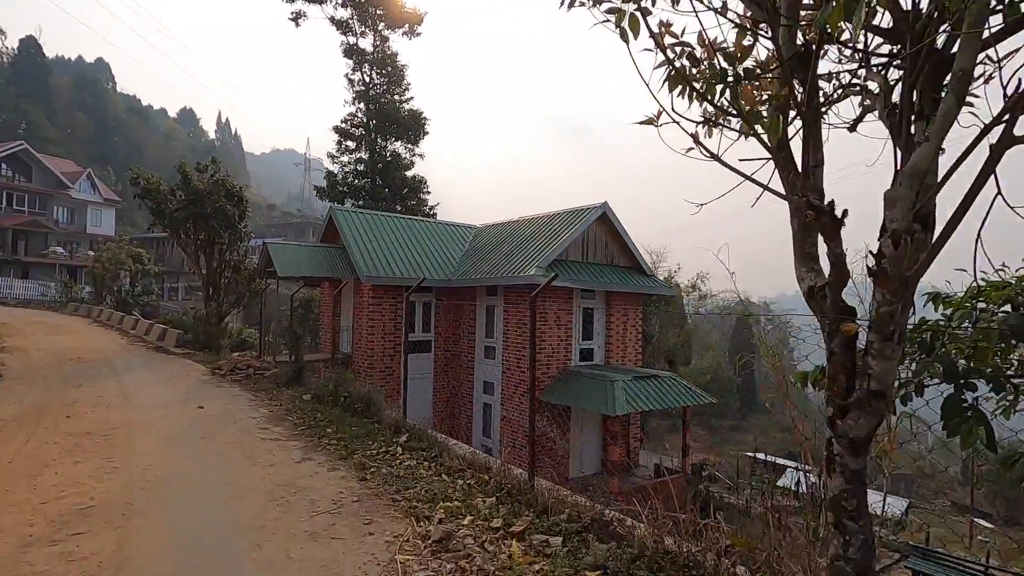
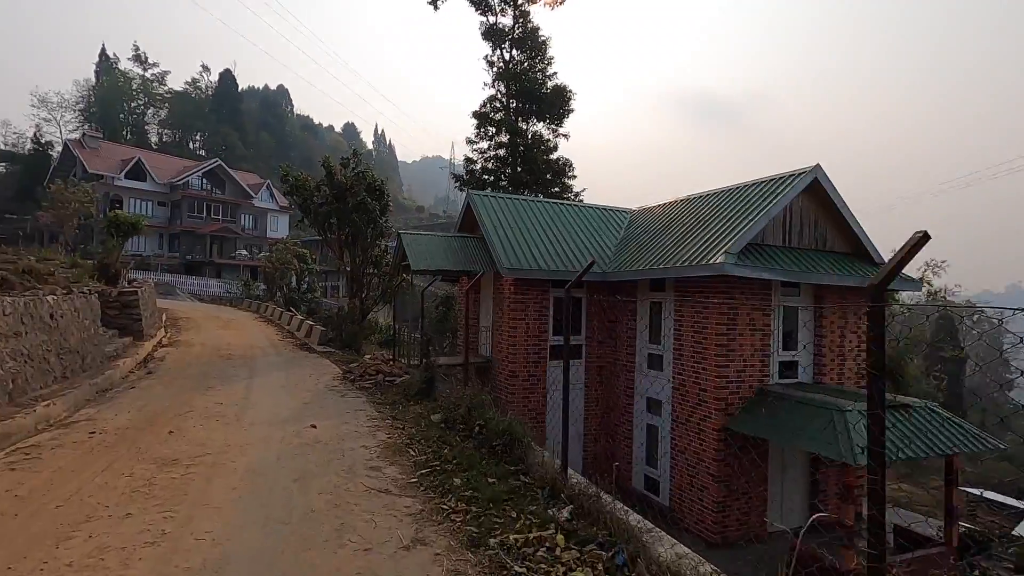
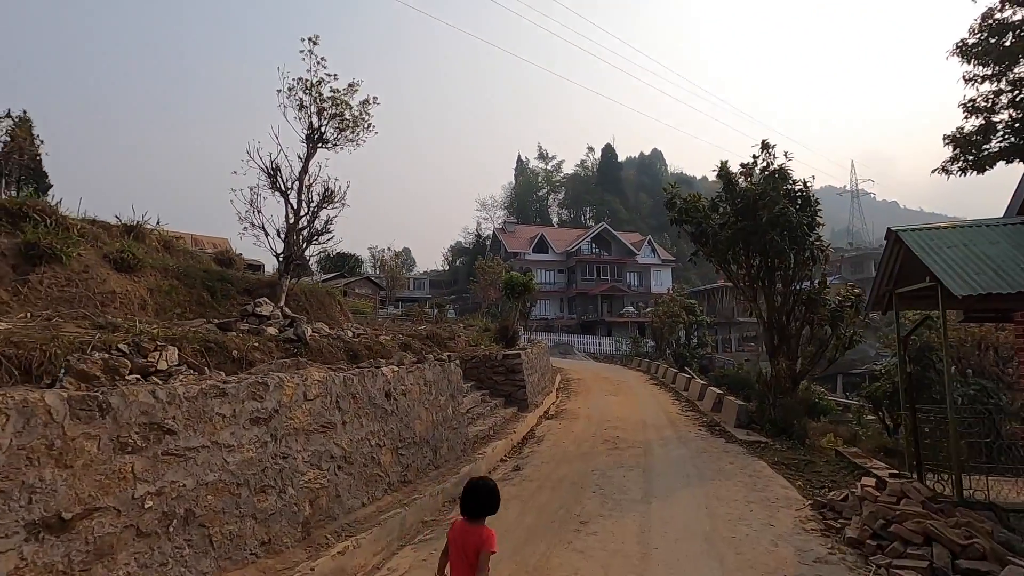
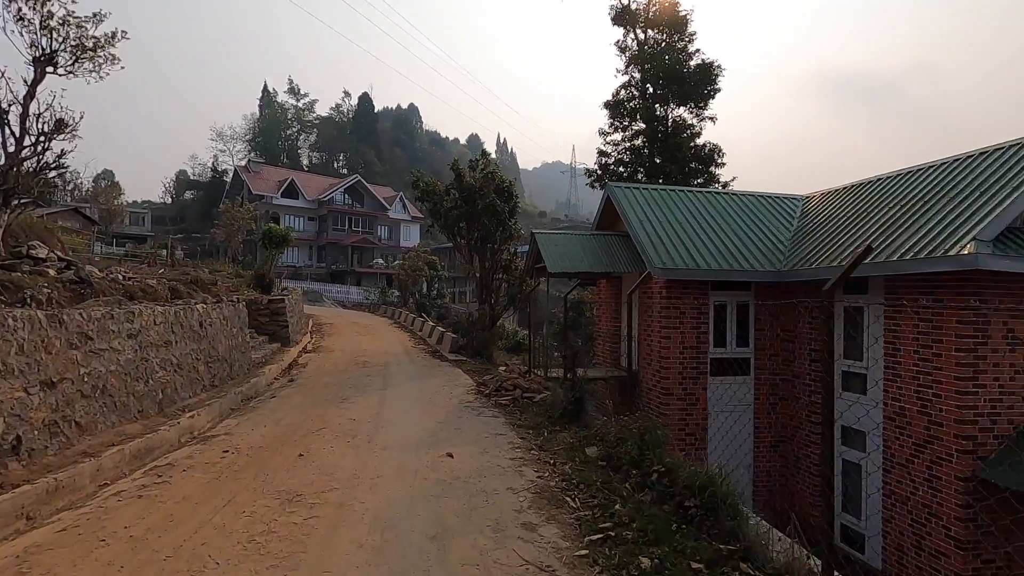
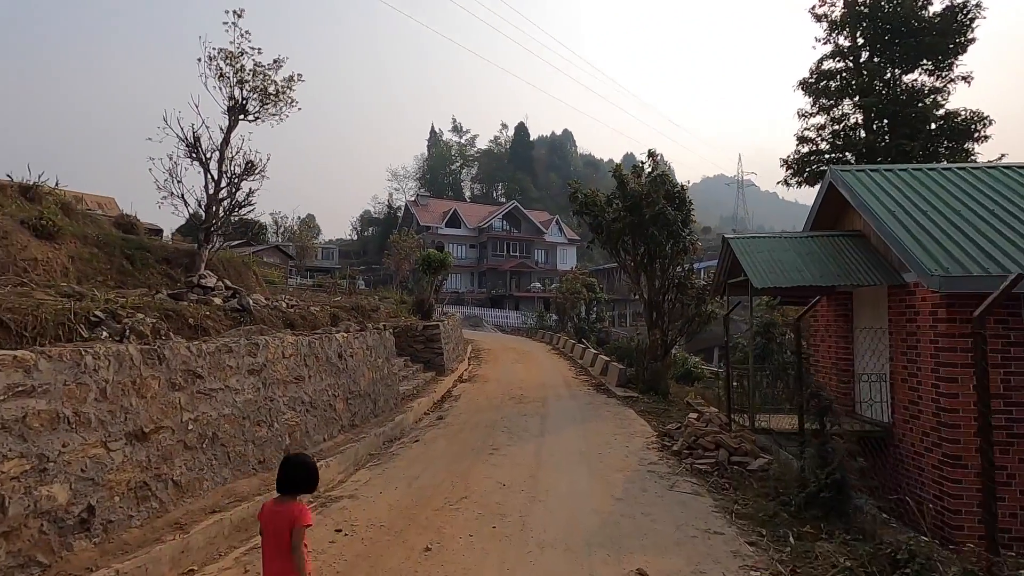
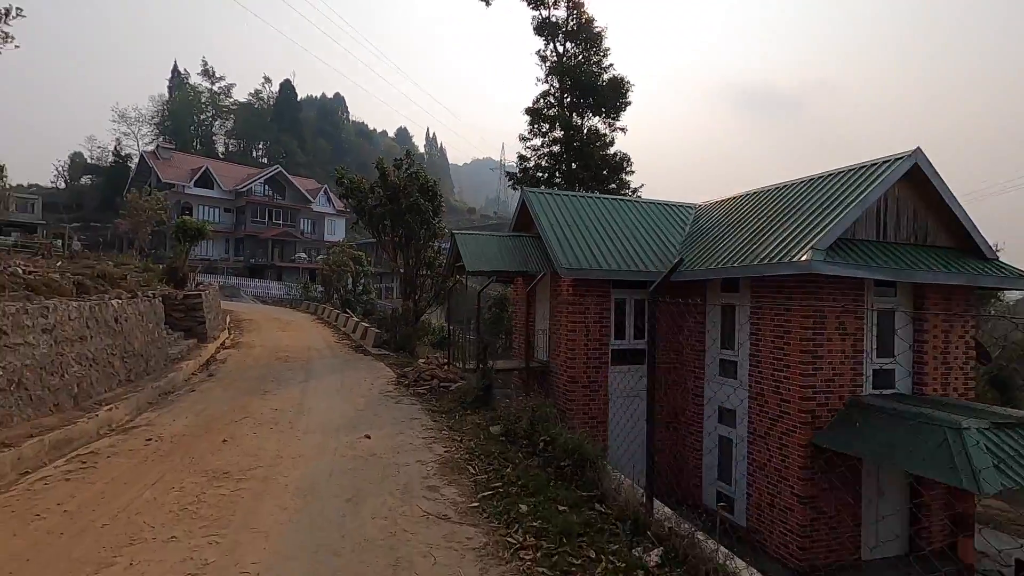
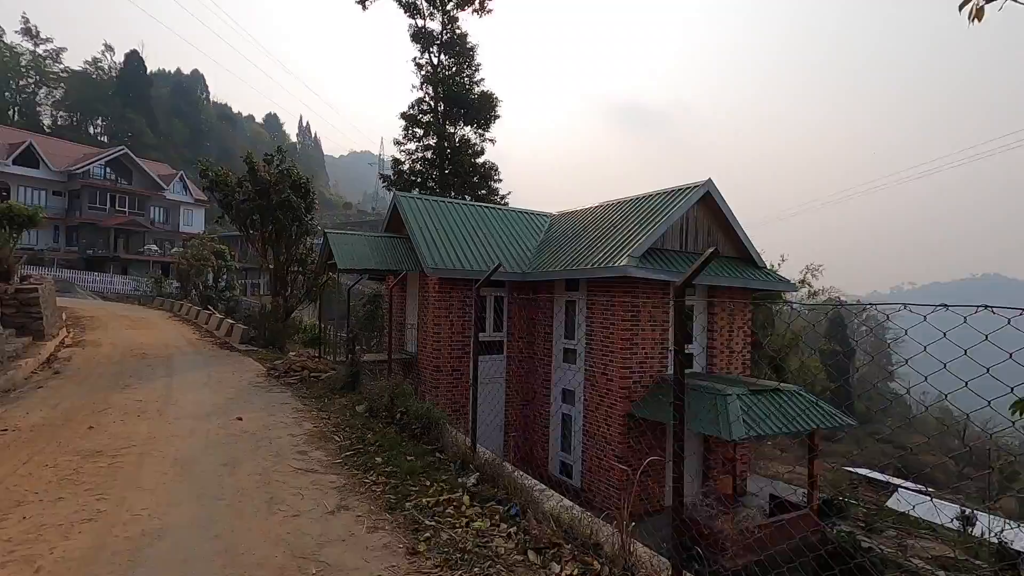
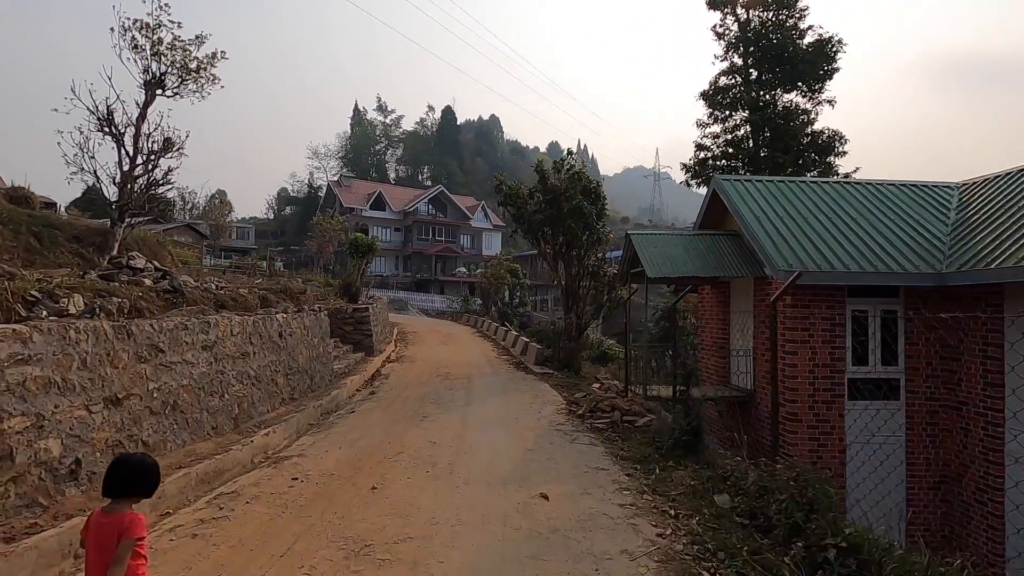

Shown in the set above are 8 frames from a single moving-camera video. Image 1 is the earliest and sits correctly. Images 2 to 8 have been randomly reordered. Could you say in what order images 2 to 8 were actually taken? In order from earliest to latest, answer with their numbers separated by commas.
7, 2, 6, 4, 8, 5, 3
